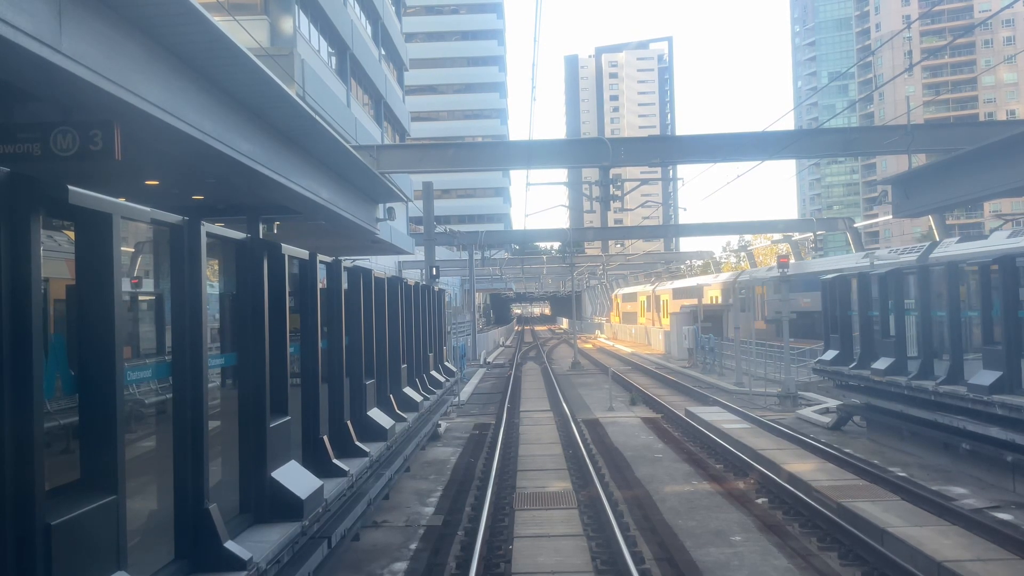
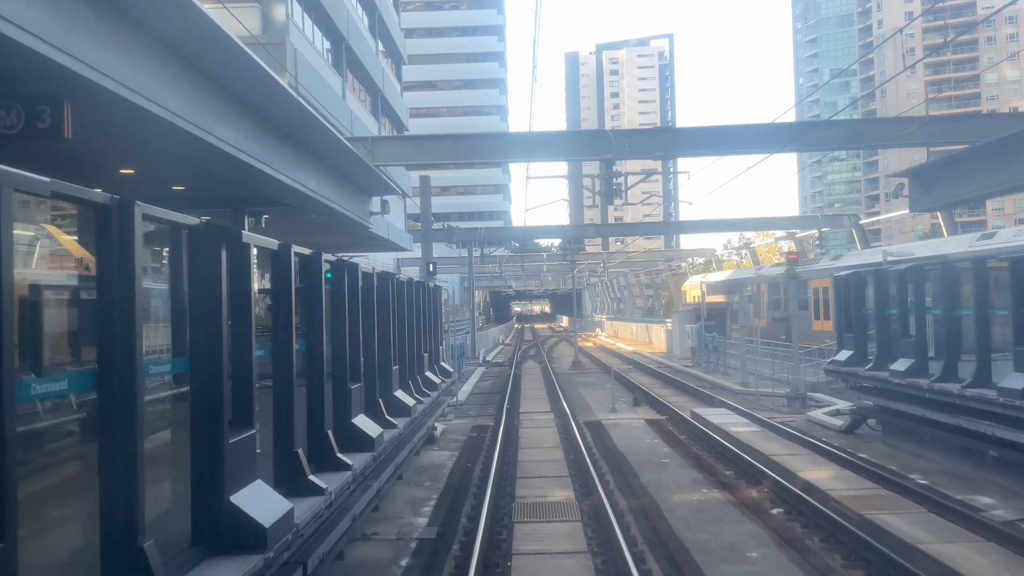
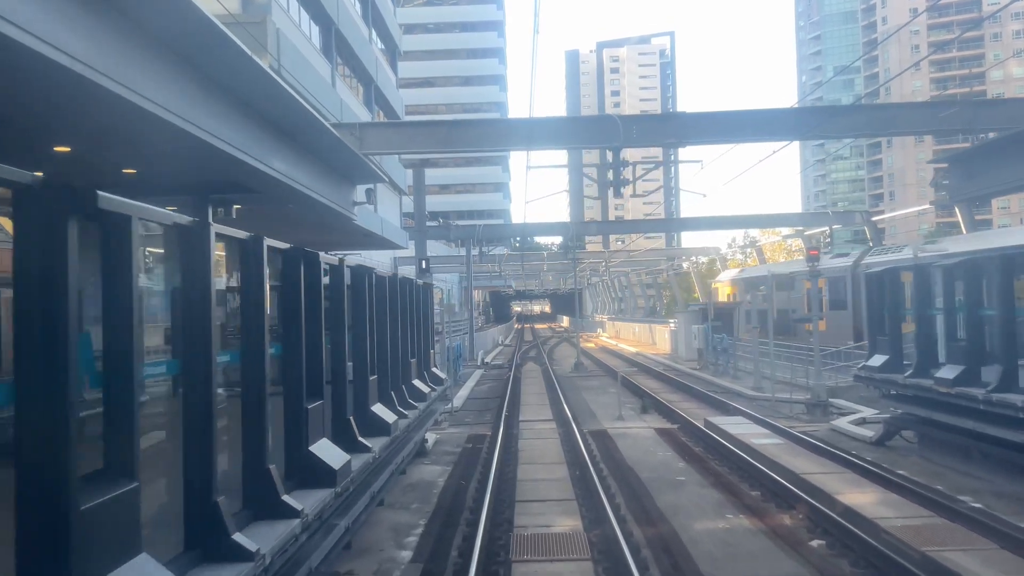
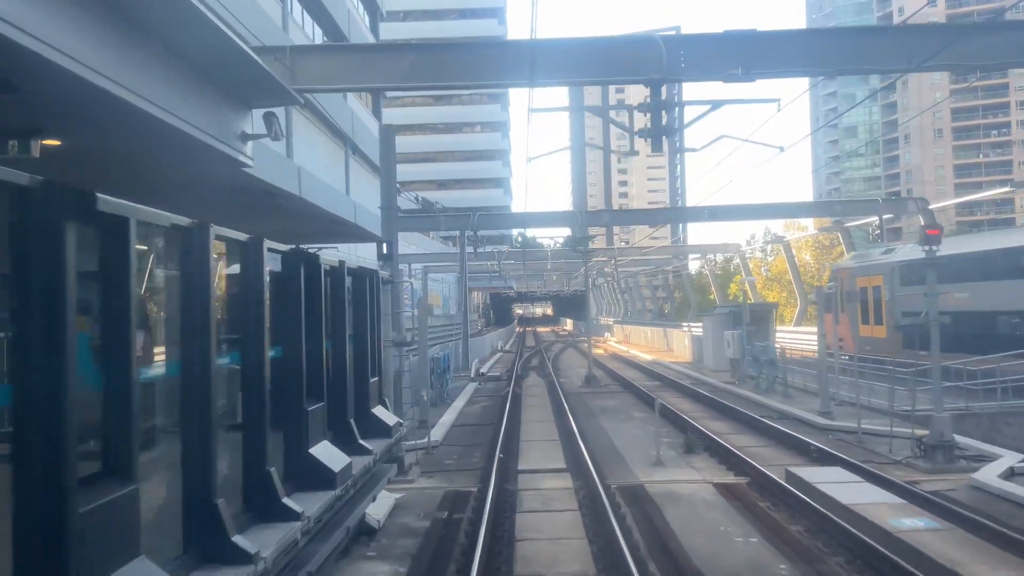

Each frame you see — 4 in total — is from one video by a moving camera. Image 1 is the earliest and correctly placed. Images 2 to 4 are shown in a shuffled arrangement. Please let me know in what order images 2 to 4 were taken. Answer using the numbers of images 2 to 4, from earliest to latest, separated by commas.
2, 3, 4
